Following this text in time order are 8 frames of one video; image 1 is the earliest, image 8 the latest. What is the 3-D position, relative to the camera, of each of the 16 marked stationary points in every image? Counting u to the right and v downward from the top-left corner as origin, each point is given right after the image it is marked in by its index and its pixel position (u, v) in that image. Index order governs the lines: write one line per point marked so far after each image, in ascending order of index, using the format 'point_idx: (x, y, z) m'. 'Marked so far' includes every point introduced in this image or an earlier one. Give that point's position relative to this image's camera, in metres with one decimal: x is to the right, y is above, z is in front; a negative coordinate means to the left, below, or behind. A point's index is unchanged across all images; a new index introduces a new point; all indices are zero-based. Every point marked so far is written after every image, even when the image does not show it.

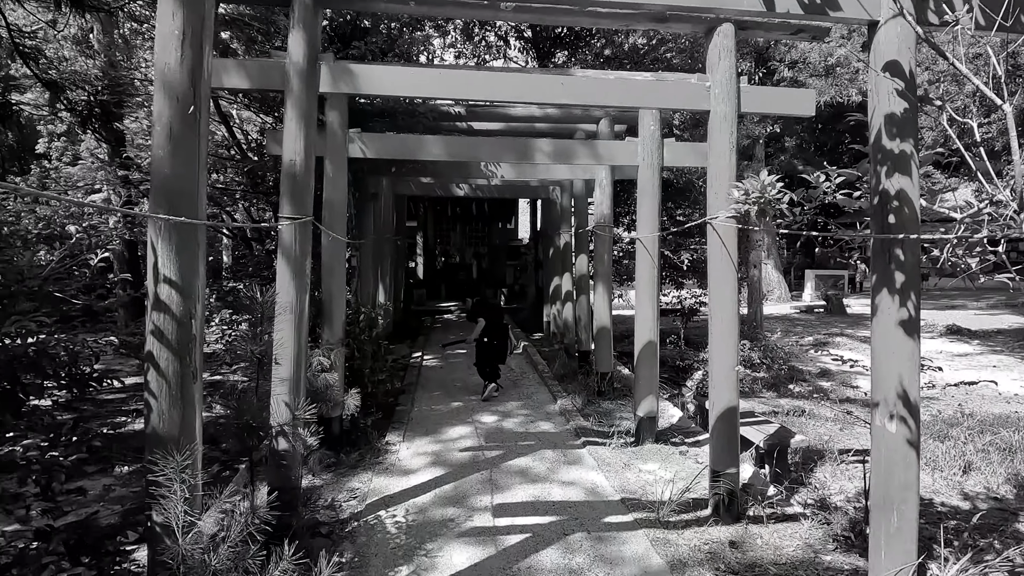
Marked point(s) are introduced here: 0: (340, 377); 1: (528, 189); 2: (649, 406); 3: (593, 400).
0: (-1.4, -0.7, +4.8) m
1: (+0.2, +1.5, +9.0) m
2: (+1.2, -1.0, +5.1) m
3: (+0.8, -1.2, +6.3) m
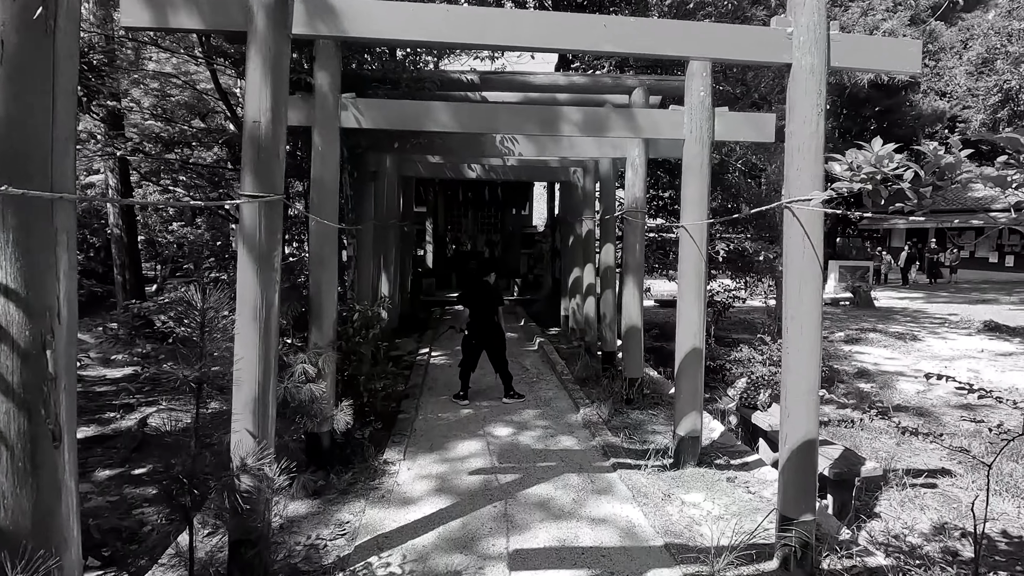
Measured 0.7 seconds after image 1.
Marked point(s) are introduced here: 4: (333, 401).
0: (-1.3, -0.7, +4.1) m
1: (+0.5, +1.6, +8.2) m
2: (+1.3, -1.0, +4.4) m
3: (+1.0, -1.1, +5.6) m
4: (-1.2, -0.8, +4.2) m
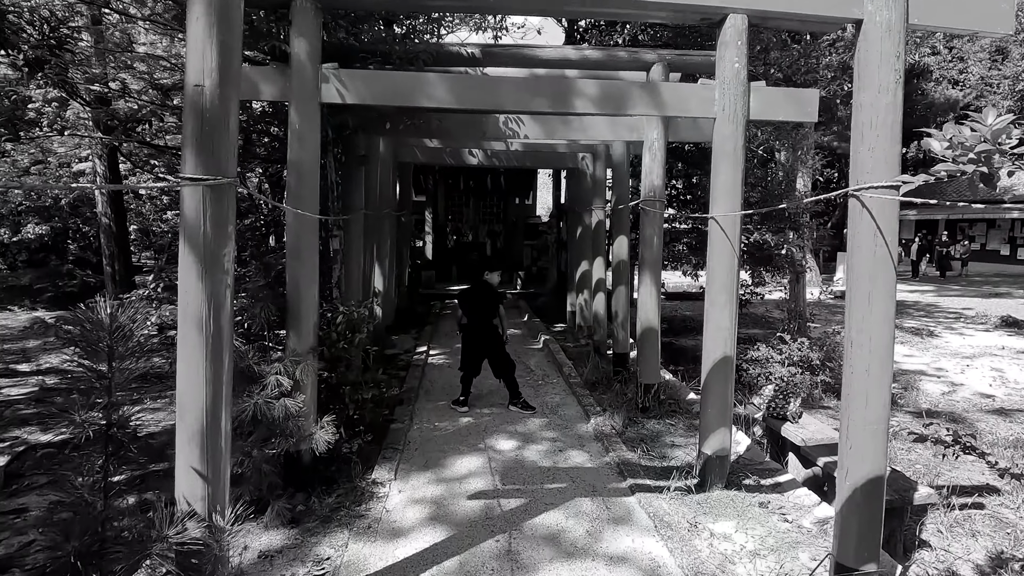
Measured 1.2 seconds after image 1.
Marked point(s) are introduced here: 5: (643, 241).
0: (-1.2, -0.7, +3.6) m
1: (+0.5, +1.7, +7.7) m
2: (+1.3, -1.0, +3.9) m
3: (+1.0, -1.1, +5.1) m
4: (-1.2, -0.8, +3.7) m
5: (+1.1, +0.4, +5.1) m
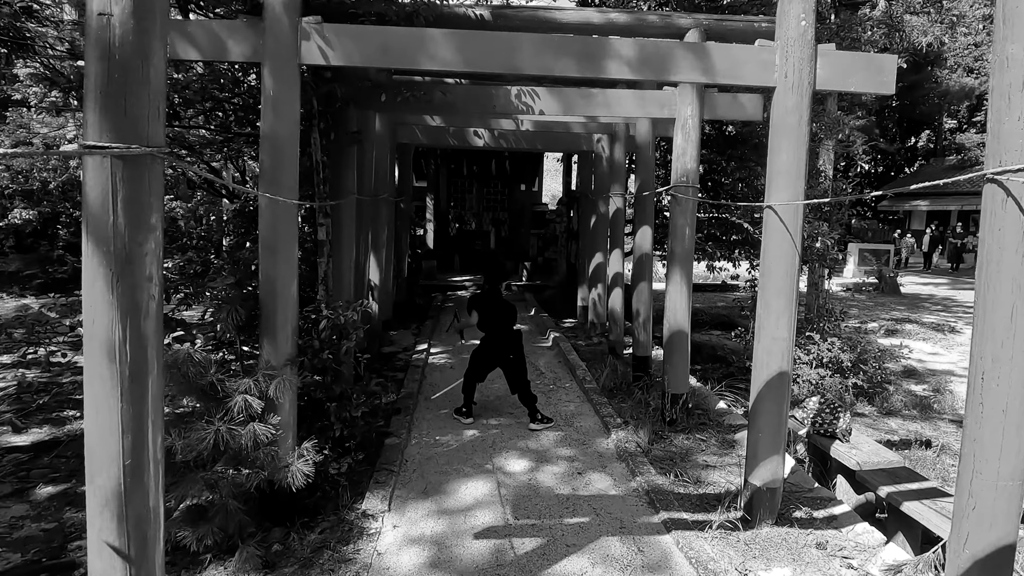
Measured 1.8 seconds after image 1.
0: (-1.2, -0.7, +3.0) m
1: (+0.6, +1.7, +7.1) m
2: (+1.4, -1.0, +3.3) m
3: (+1.1, -1.1, +4.5) m
4: (-1.1, -0.8, +3.1) m
5: (+1.2, +0.4, +4.5) m
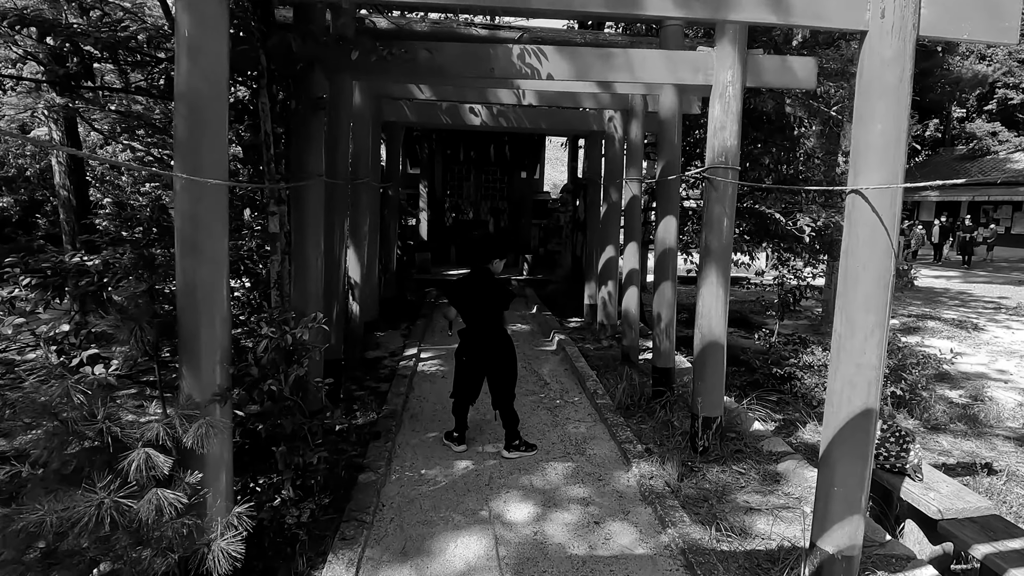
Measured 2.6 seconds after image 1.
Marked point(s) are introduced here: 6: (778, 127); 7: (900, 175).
0: (-1.1, -0.7, +2.3) m
1: (+0.6, +1.8, +6.3) m
2: (+1.4, -1.0, +2.6) m
3: (+1.1, -1.1, +3.8) m
4: (-1.1, -0.8, +2.4) m
5: (+1.2, +0.4, +3.7) m
6: (+2.9, +1.8, +6.6) m
7: (+1.5, +0.4, +2.3) m
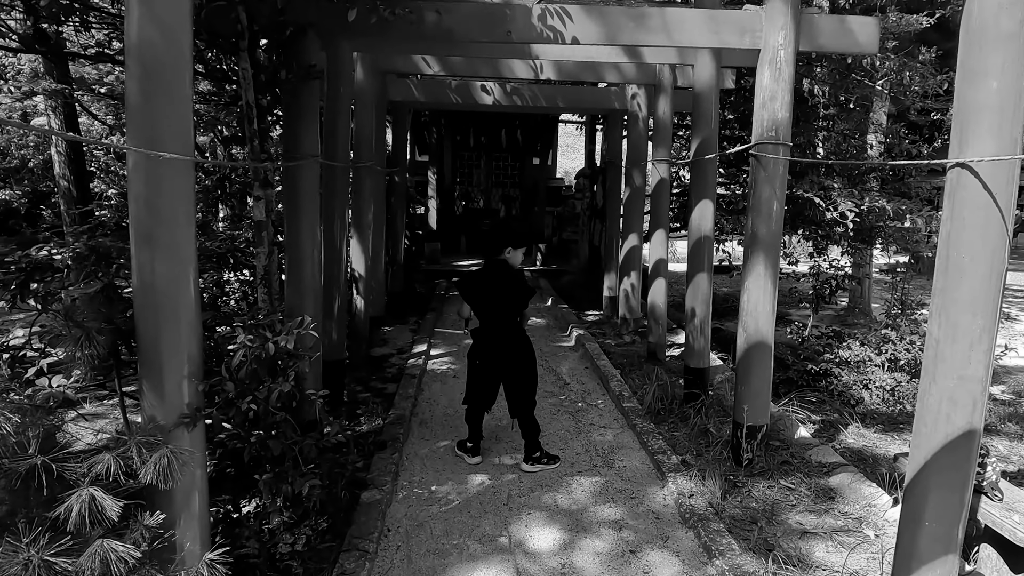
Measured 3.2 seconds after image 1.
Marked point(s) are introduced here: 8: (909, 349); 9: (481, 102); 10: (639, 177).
0: (-1.1, -0.7, +1.9) m
1: (+0.8, +1.8, +5.8) m
2: (+1.5, -1.0, +2.1) m
3: (+1.2, -1.1, +3.3) m
4: (-1.0, -0.8, +2.0) m
5: (+1.3, +0.4, +3.3) m
6: (+3.1, +1.9, +6.1) m
7: (+1.6, +0.5, +1.9) m
8: (+3.8, -0.6, +5.8) m
9: (-0.3, +1.7, +5.6) m
10: (+1.2, +1.0, +5.6) m
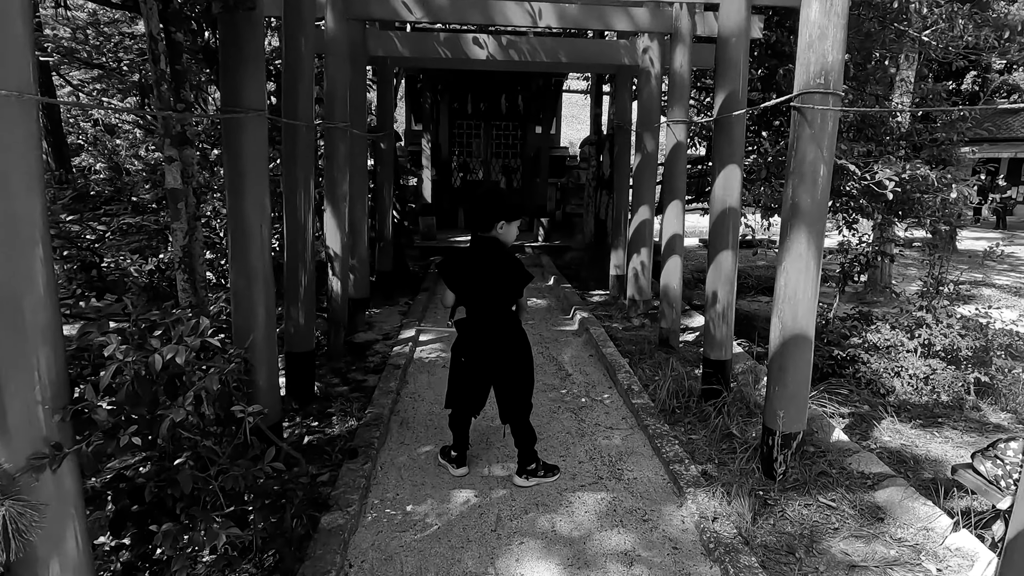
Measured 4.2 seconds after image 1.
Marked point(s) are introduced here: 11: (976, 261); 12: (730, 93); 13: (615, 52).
0: (-1.1, -0.7, +1.4) m
1: (+0.8, +2.0, +5.2) m
2: (+1.5, -1.0, +1.6) m
3: (+1.2, -1.0, +2.8) m
4: (-1.1, -0.8, +1.5) m
5: (+1.3, +0.5, +2.7) m
6: (+3.0, +2.1, +5.5) m
7: (+1.5, +0.5, +1.3) m
8: (+3.8, -0.4, +5.3) m
9: (-0.3, +1.9, +5.0) m
10: (+1.2, +1.2, +5.0) m
11: (+6.2, +0.4, +8.1) m
12: (+1.3, +1.1, +3.5) m
13: (+0.9, +2.0, +5.2) m
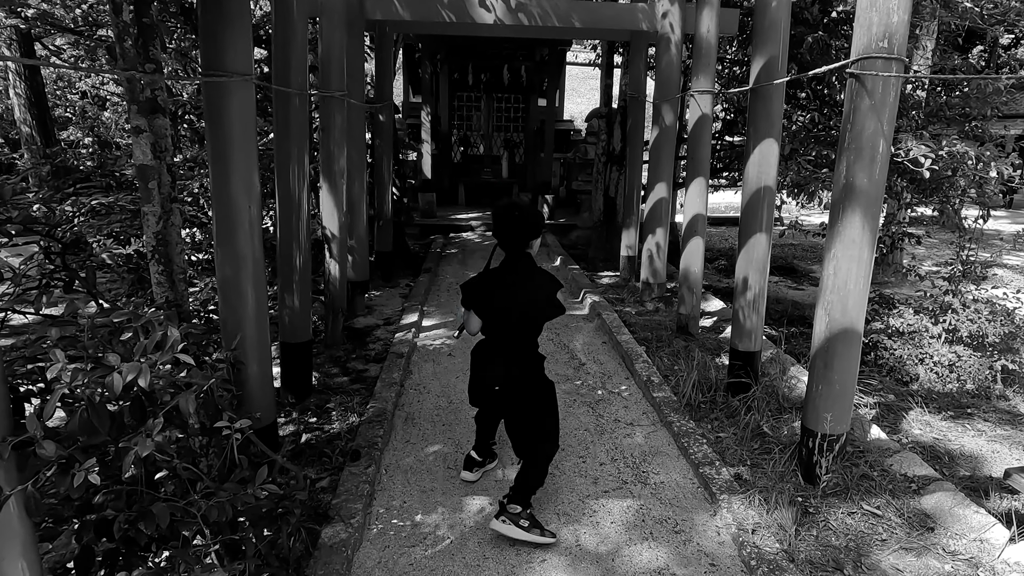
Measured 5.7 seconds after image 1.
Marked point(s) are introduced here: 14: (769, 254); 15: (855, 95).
0: (-1.0, -0.7, +1.1) m
1: (+0.8, +2.2, +4.8) m
2: (+1.5, -1.0, +1.4) m
3: (+1.3, -0.9, +2.6) m
4: (-1.0, -0.8, +1.2) m
5: (+1.3, +0.6, +2.4) m
6: (+3.1, +2.2, +5.1) m
7: (+1.6, +0.5, +1.0) m
8: (+3.9, -0.3, +5.0) m
9: (-0.3, +2.0, +4.7) m
10: (+1.2, +1.3, +4.7) m
11: (+6.2, +0.6, +7.8) m
12: (+1.3, +1.2, +3.2) m
13: (+1.0, +2.2, +4.8) m
14: (+1.4, +0.2, +3.4) m
15: (+1.4, +0.8, +2.4) m
